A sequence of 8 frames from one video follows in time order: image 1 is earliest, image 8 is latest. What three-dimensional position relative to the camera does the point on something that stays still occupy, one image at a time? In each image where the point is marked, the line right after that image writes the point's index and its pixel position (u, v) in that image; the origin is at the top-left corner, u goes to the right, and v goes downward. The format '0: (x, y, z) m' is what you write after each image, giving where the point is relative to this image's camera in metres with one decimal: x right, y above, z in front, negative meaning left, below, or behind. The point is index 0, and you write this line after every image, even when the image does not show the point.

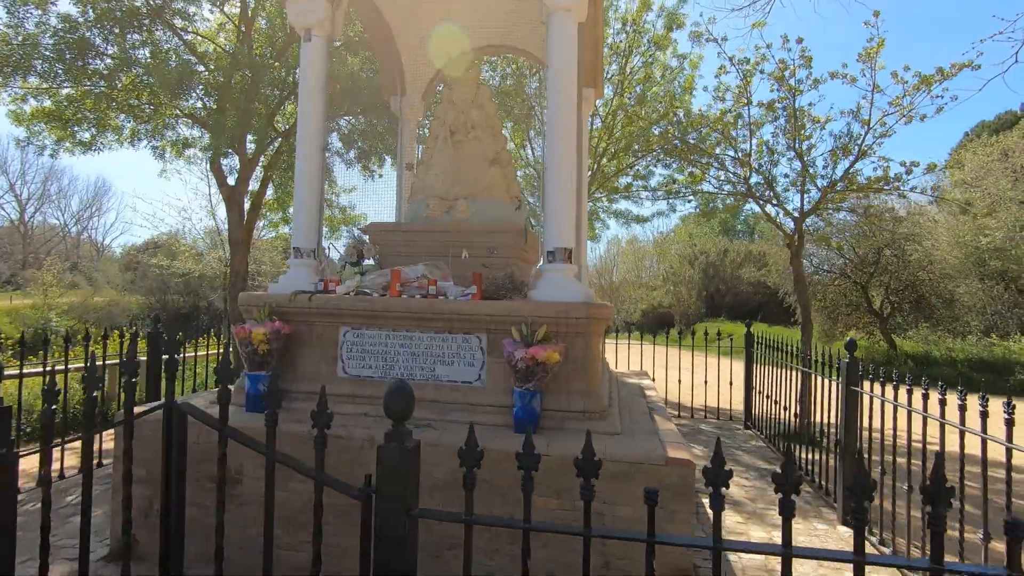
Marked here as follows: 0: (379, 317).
0: (-1.5, -0.3, +6.1) m
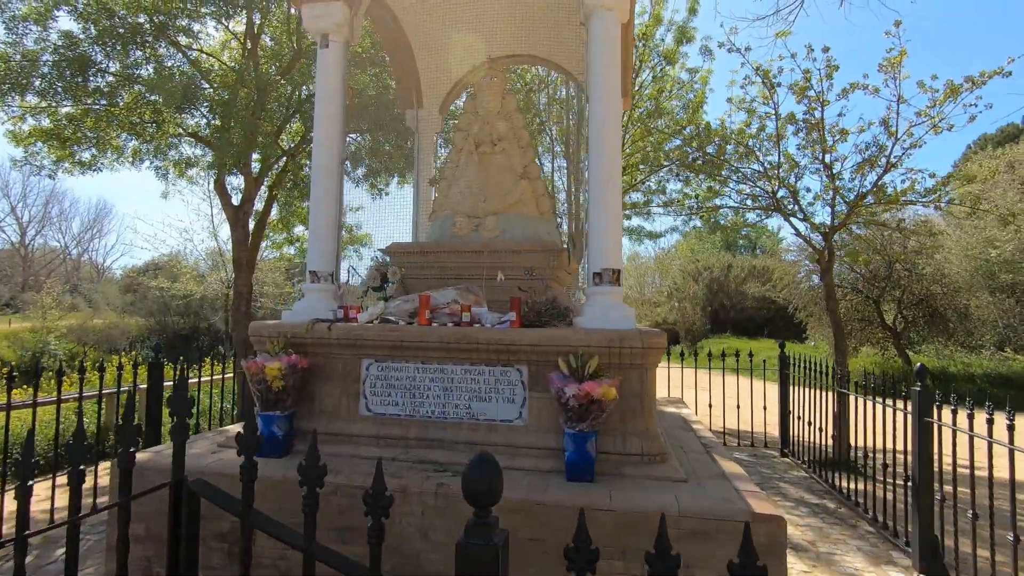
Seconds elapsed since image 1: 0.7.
0: (-1.1, -0.6, +5.5) m
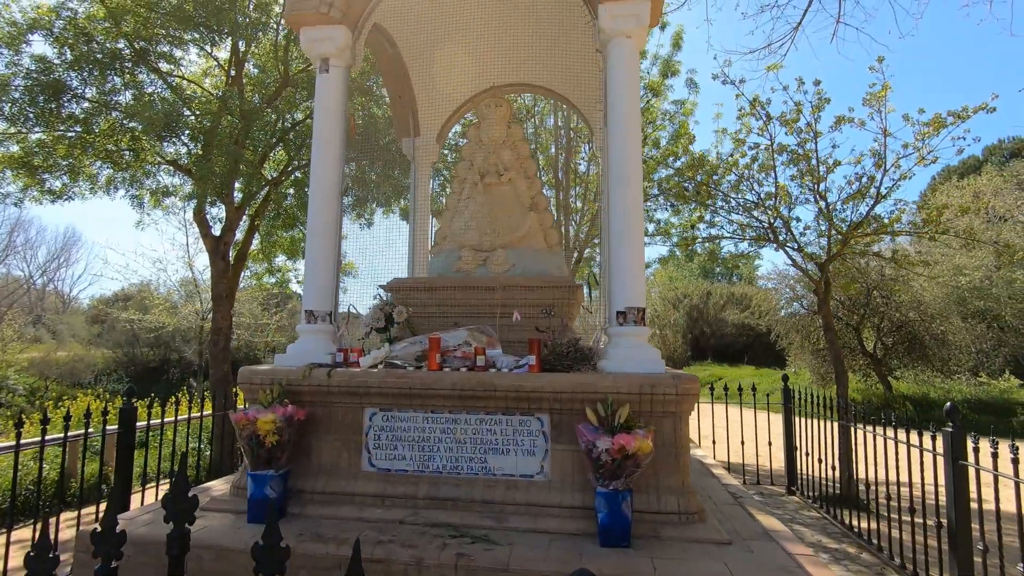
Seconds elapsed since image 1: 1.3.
0: (-0.9, -1.0, +5.0) m
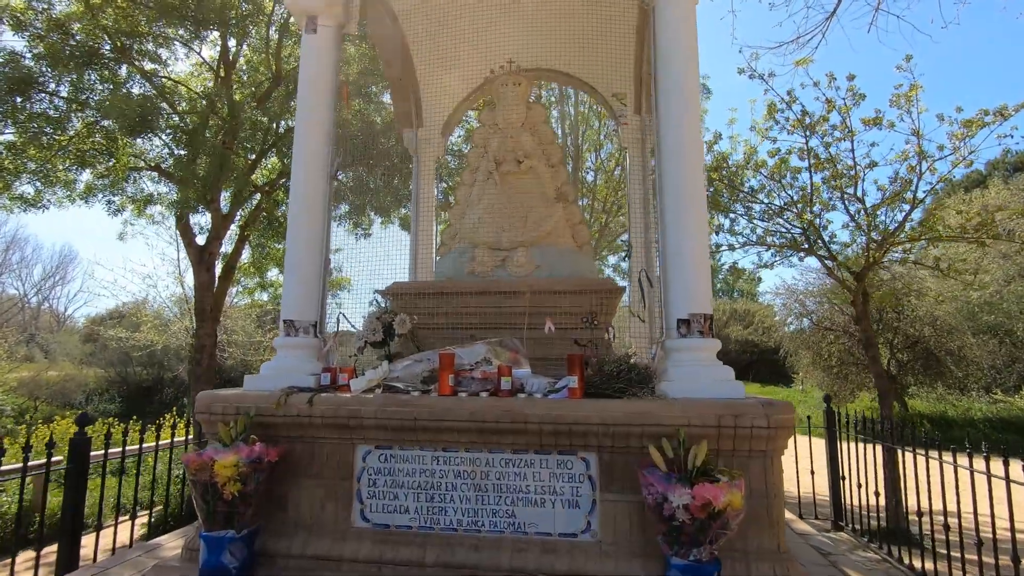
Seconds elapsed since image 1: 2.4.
0: (-0.6, -1.0, +3.8) m
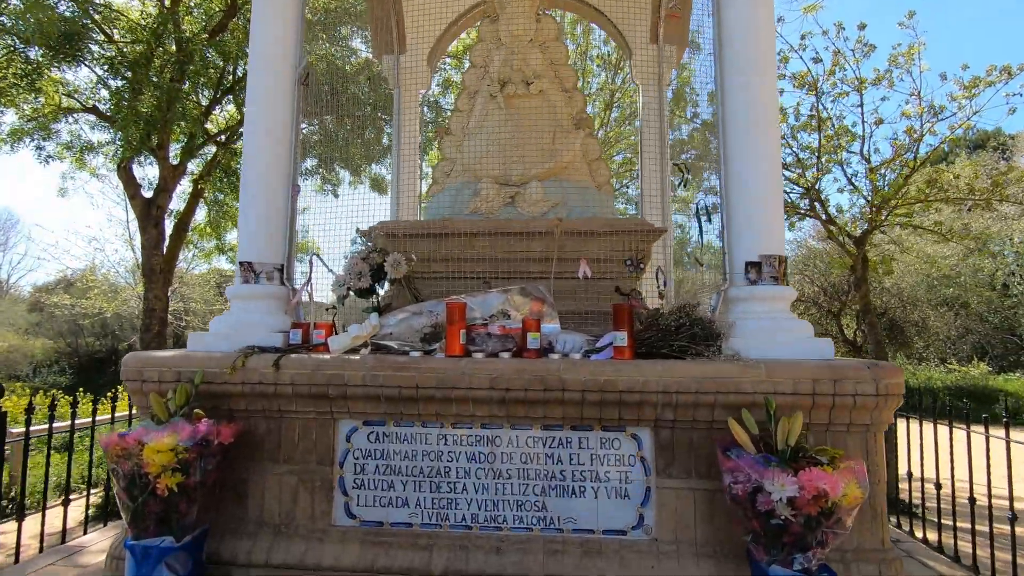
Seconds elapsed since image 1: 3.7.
0: (-0.5, -0.6, +3.0) m
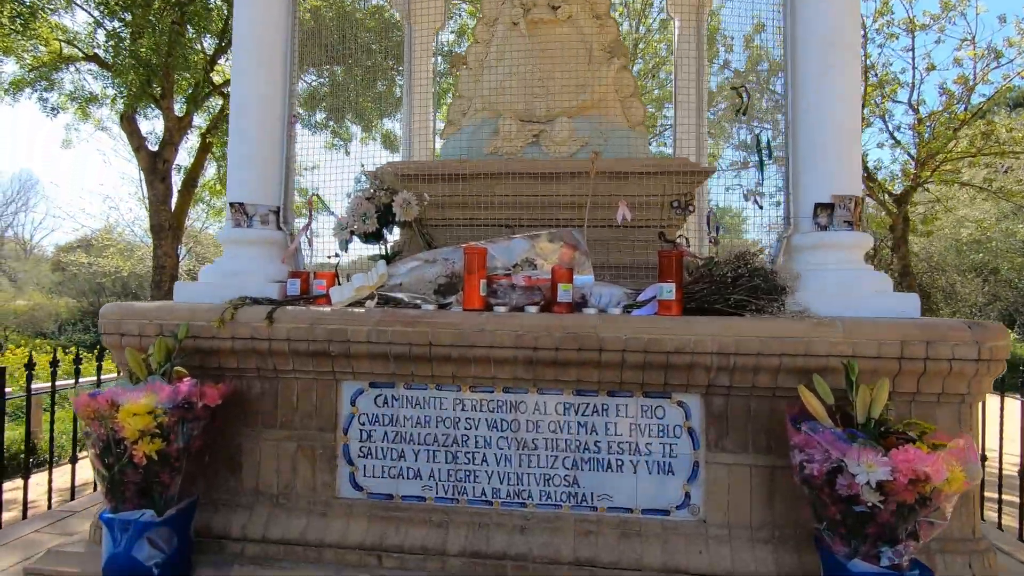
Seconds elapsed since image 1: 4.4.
0: (-0.3, -0.4, +2.6) m
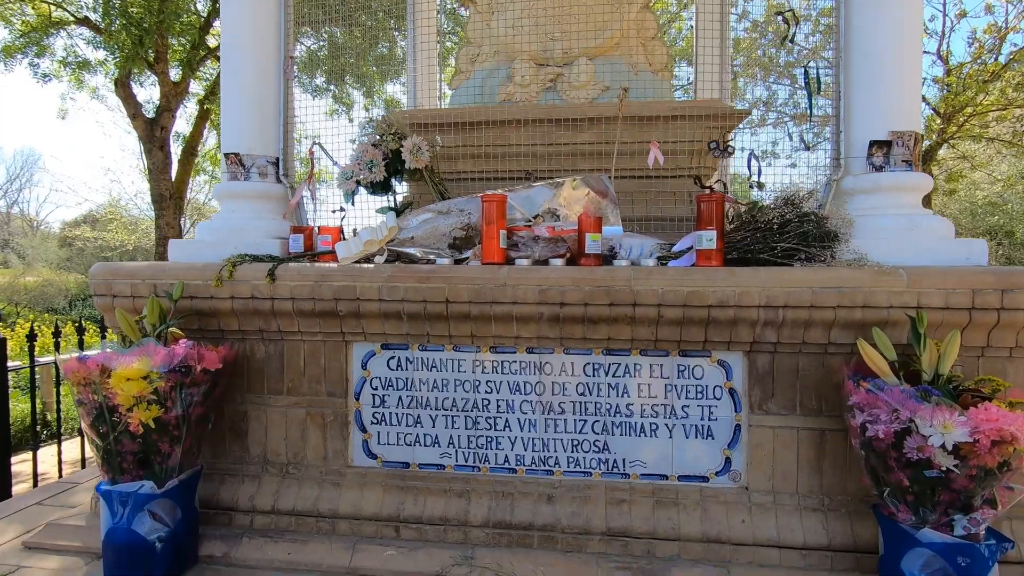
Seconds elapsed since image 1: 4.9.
0: (-0.2, -0.1, +2.4) m
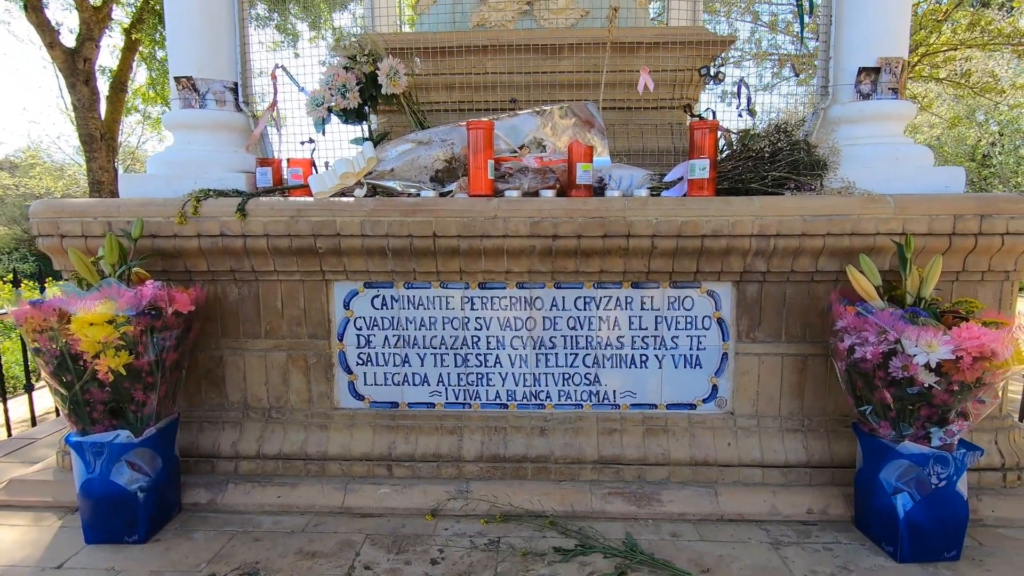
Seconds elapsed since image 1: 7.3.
0: (-0.3, +0.1, +2.3) m
